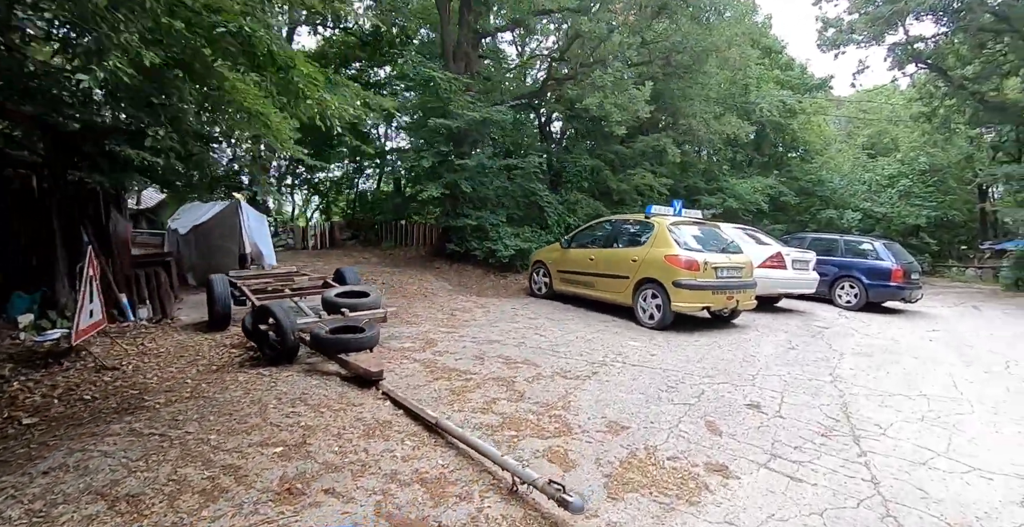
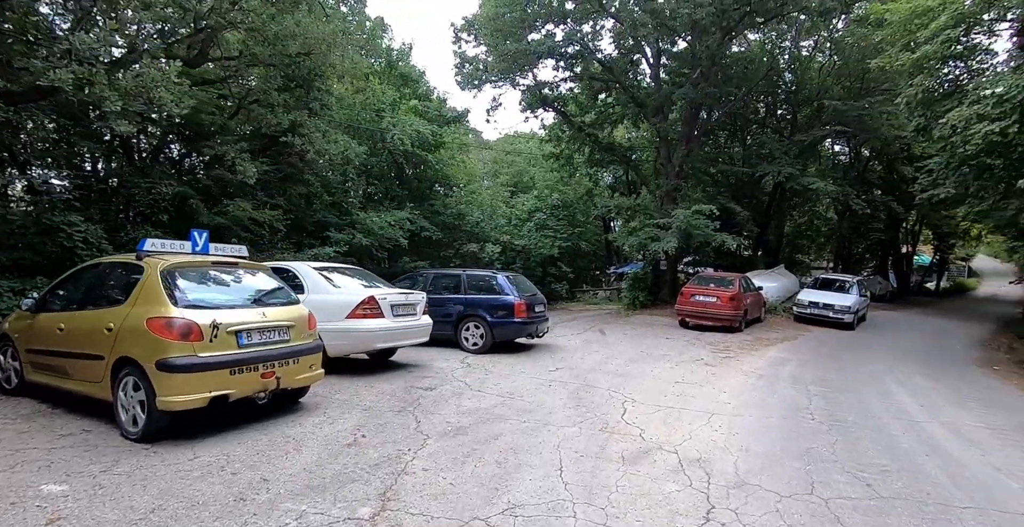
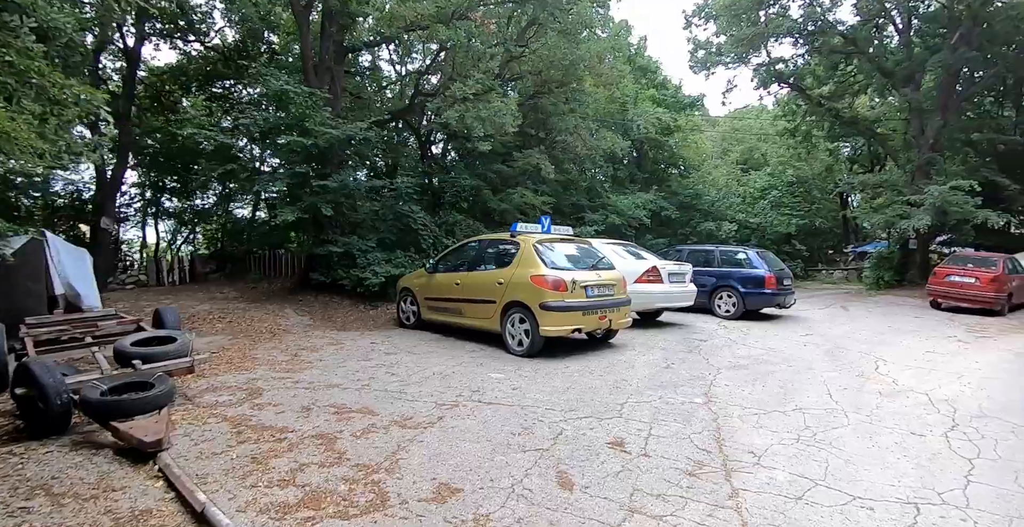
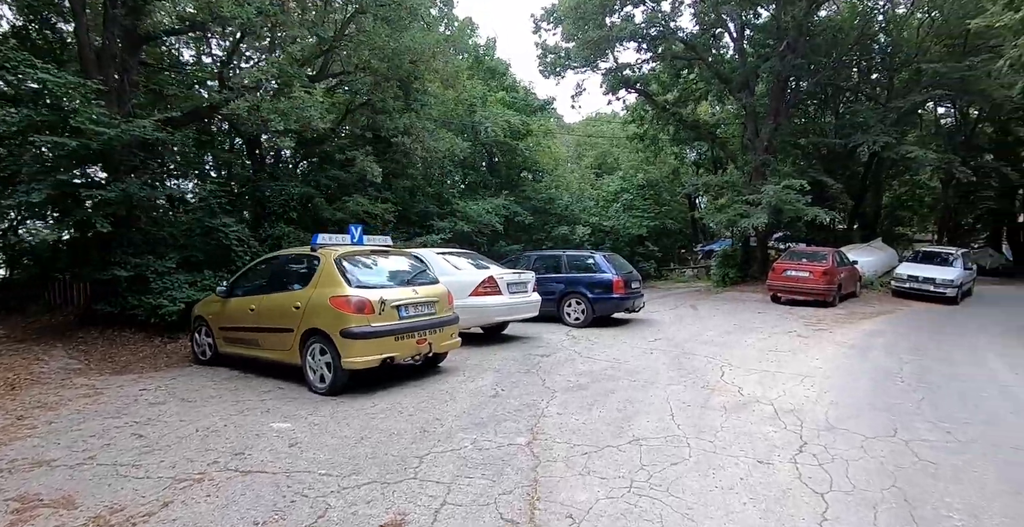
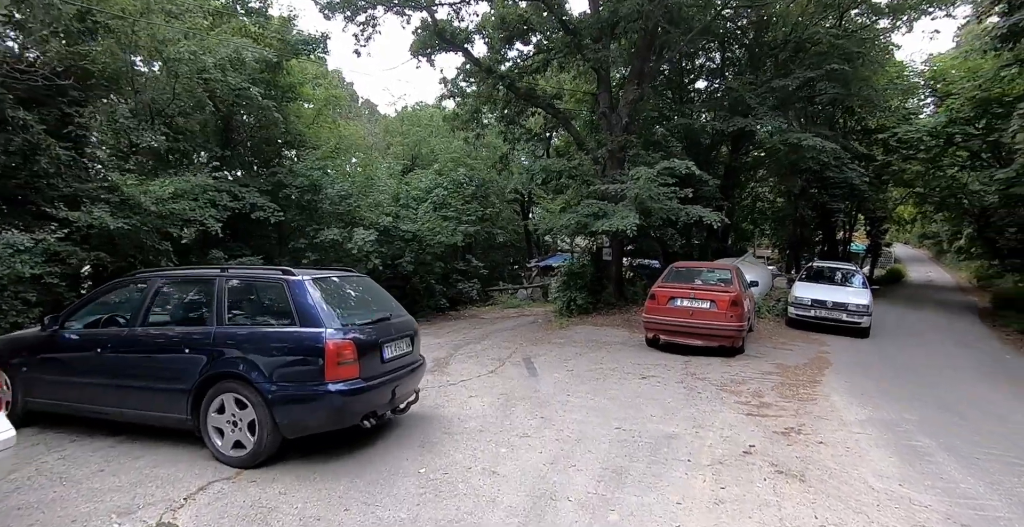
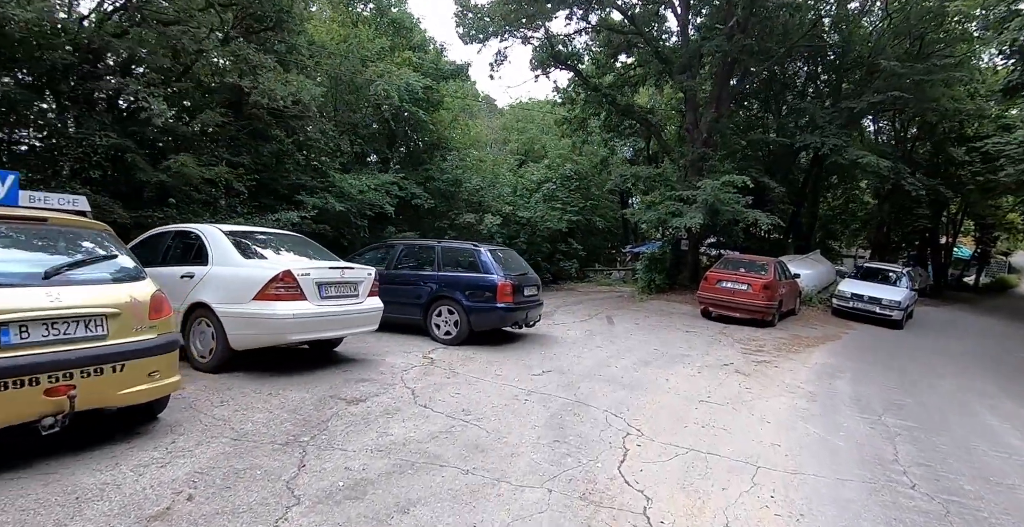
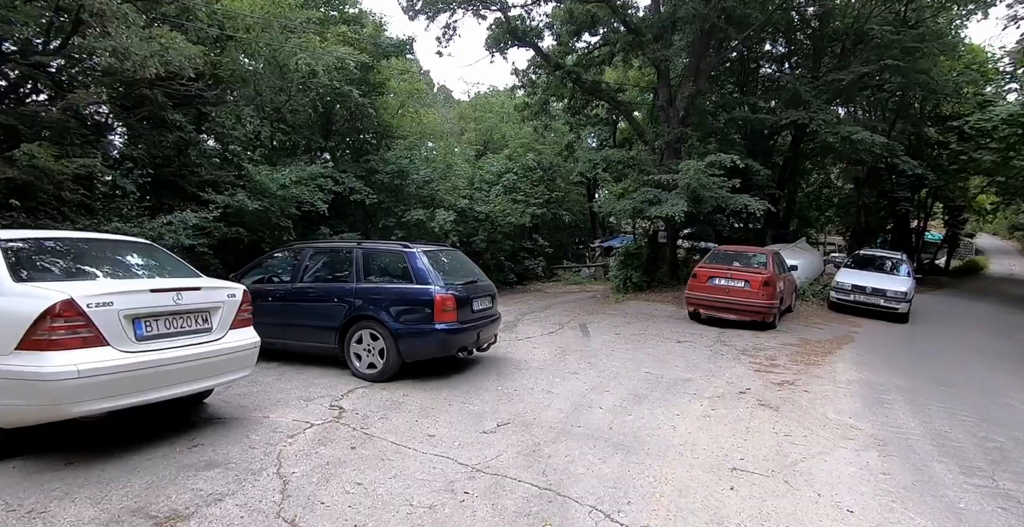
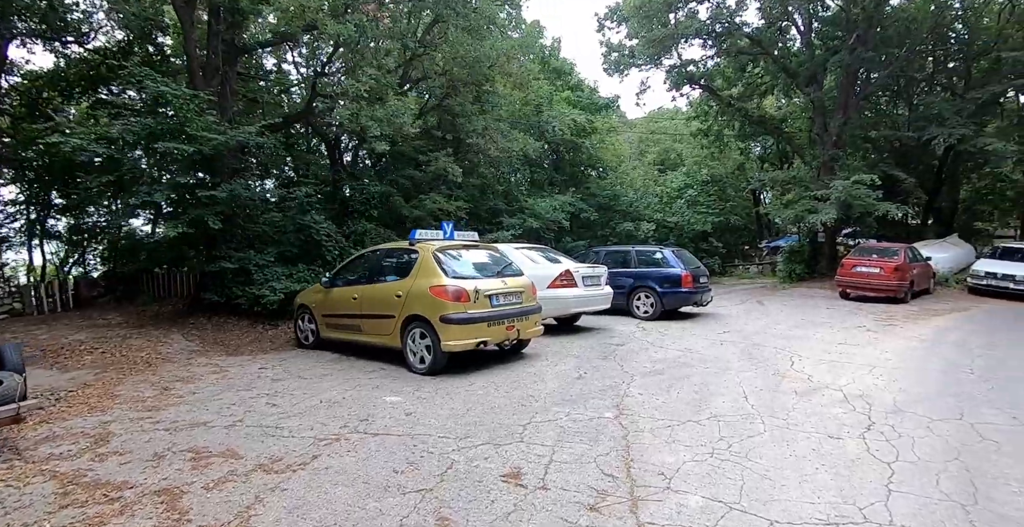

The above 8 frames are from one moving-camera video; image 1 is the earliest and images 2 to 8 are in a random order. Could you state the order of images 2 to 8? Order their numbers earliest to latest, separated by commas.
3, 8, 4, 2, 6, 7, 5
